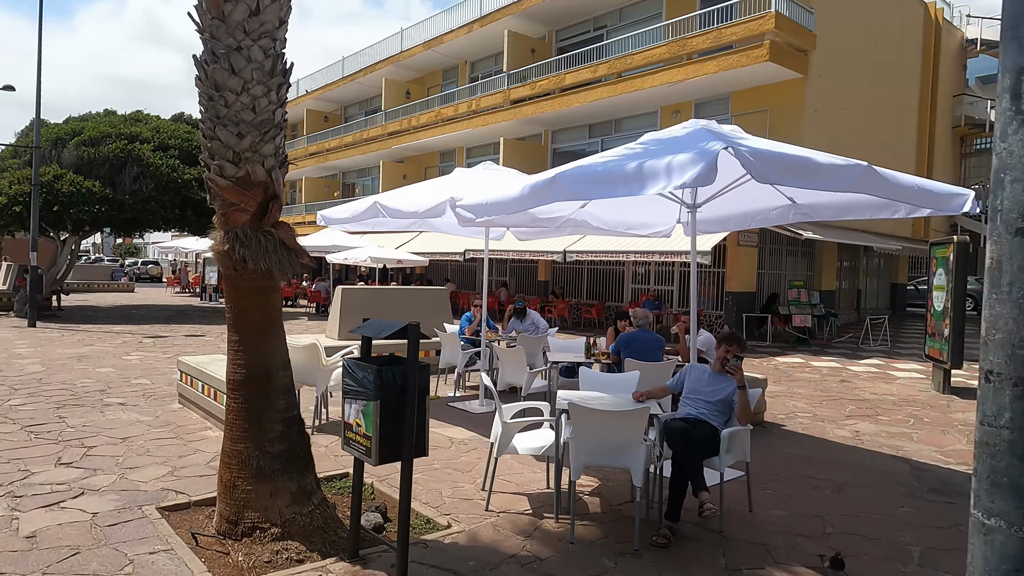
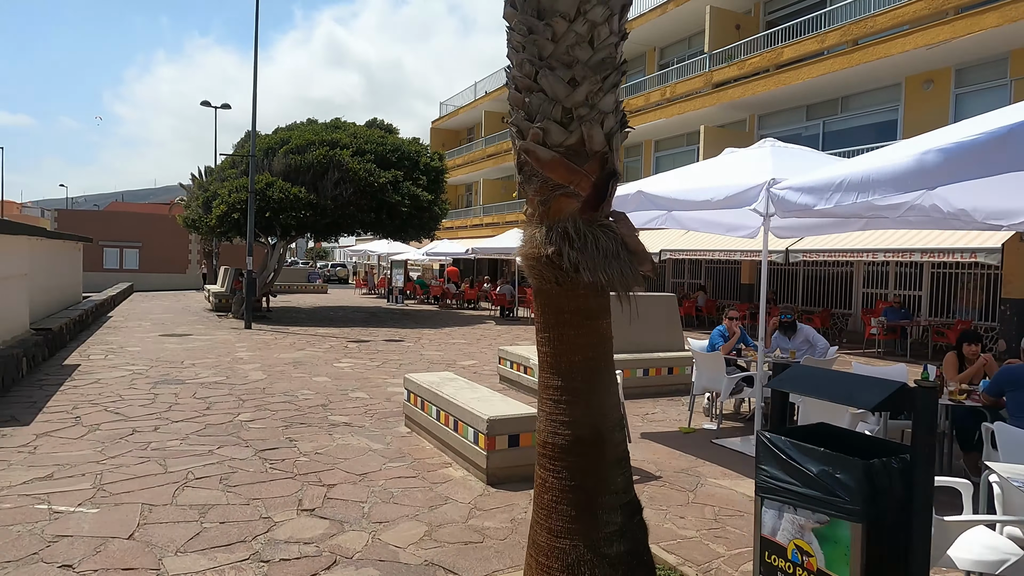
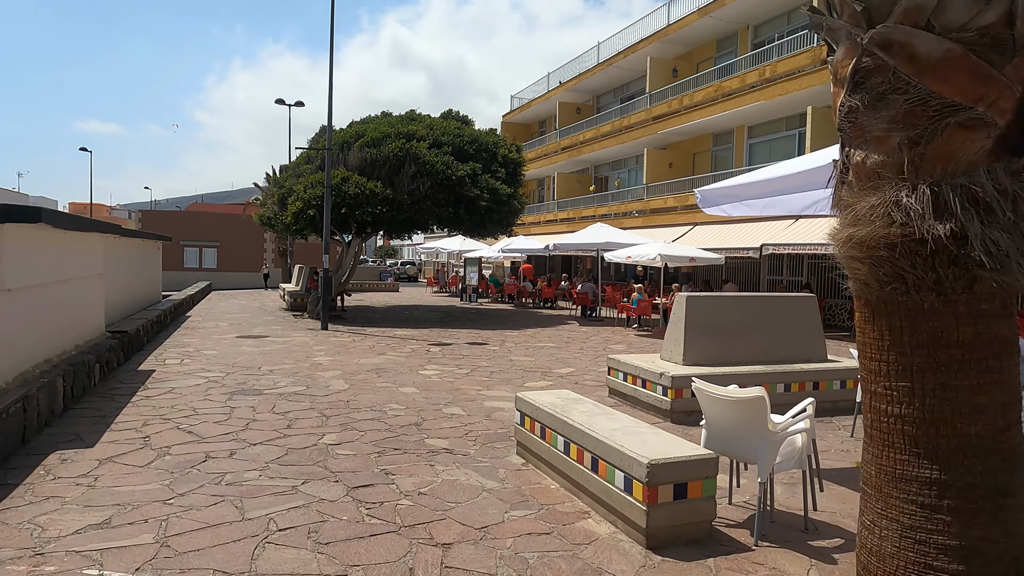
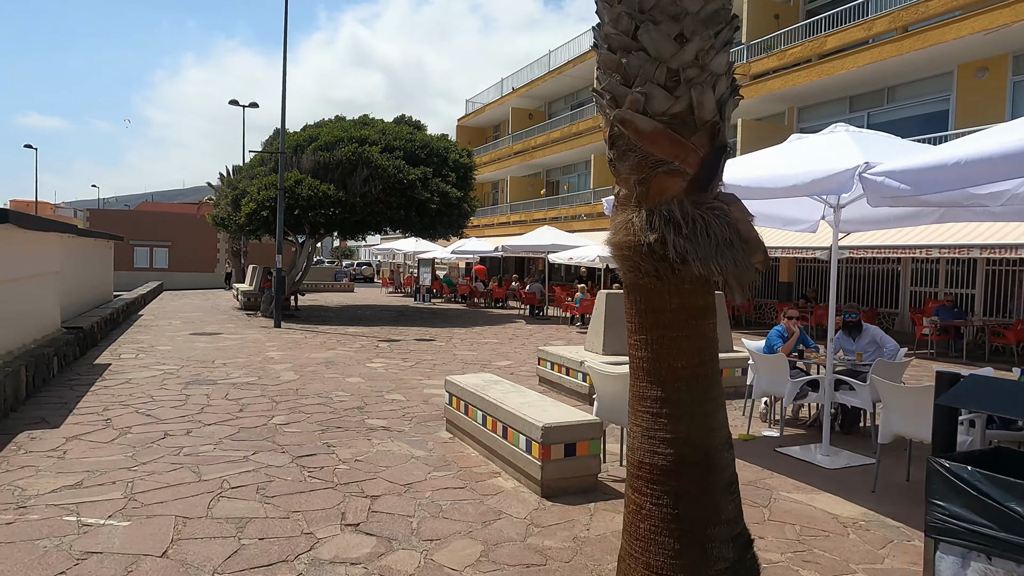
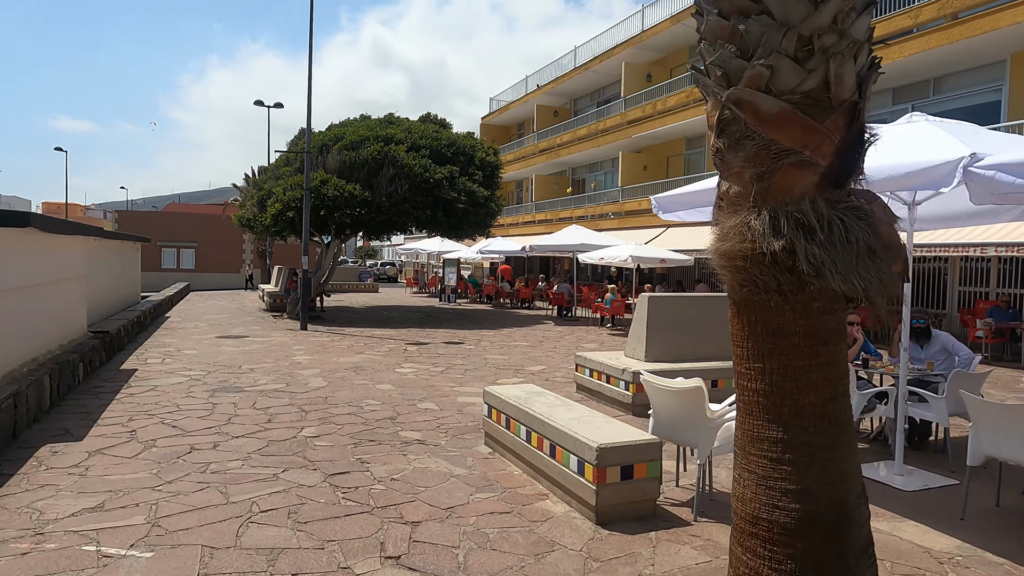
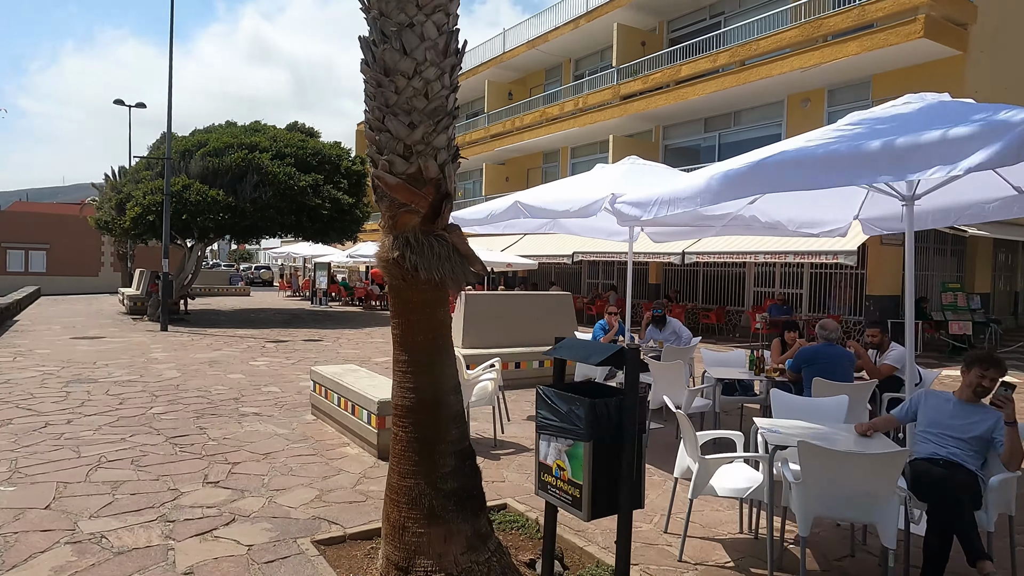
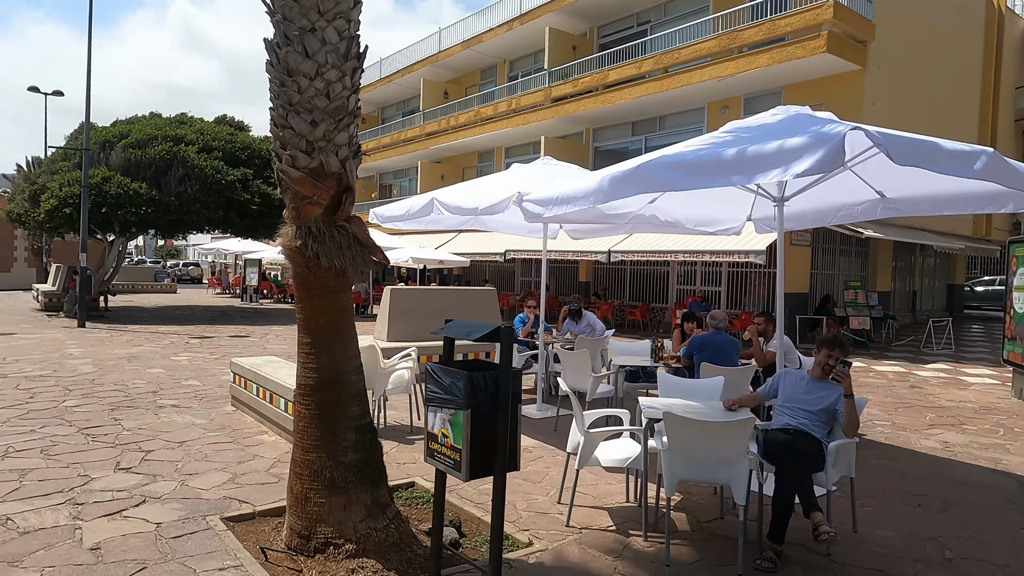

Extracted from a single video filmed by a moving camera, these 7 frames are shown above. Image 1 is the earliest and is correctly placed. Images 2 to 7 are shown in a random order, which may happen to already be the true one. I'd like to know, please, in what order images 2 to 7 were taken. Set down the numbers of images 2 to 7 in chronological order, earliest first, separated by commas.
7, 6, 2, 4, 5, 3
